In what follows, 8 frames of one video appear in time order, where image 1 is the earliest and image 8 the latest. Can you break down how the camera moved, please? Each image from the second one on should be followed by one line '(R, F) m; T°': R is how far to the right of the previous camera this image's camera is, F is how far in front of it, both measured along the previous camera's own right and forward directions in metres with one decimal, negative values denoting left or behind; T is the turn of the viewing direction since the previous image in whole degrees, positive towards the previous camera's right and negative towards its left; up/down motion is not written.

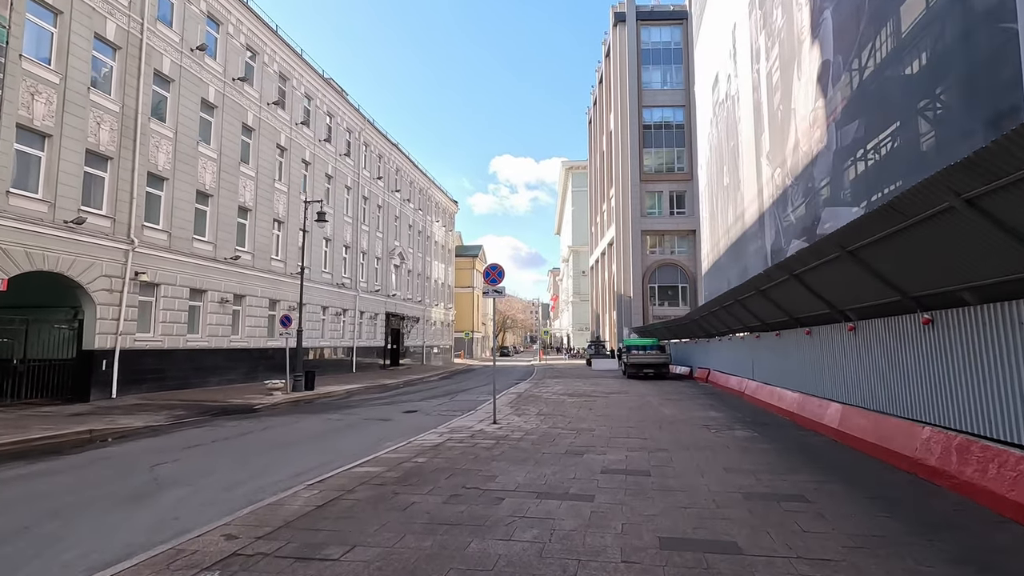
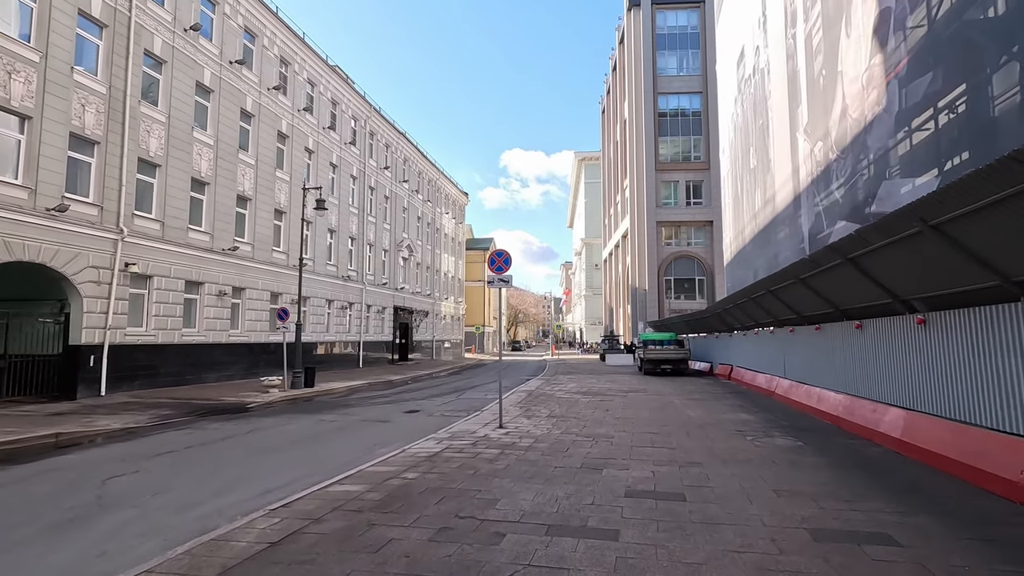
(+0.1, +1.2) m; -1°
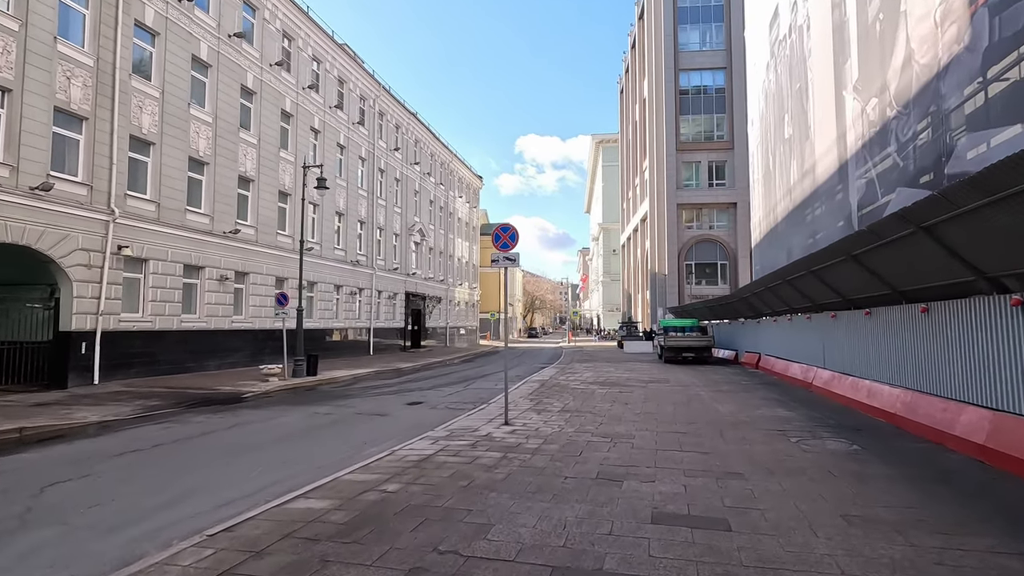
(+0.2, +1.2) m; -2°
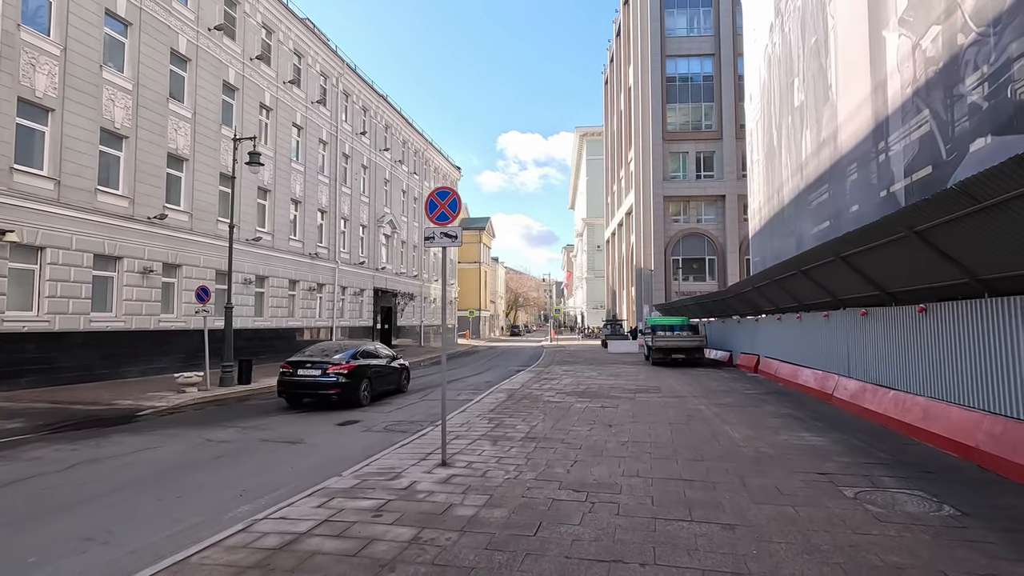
(+0.6, +2.6) m; +2°
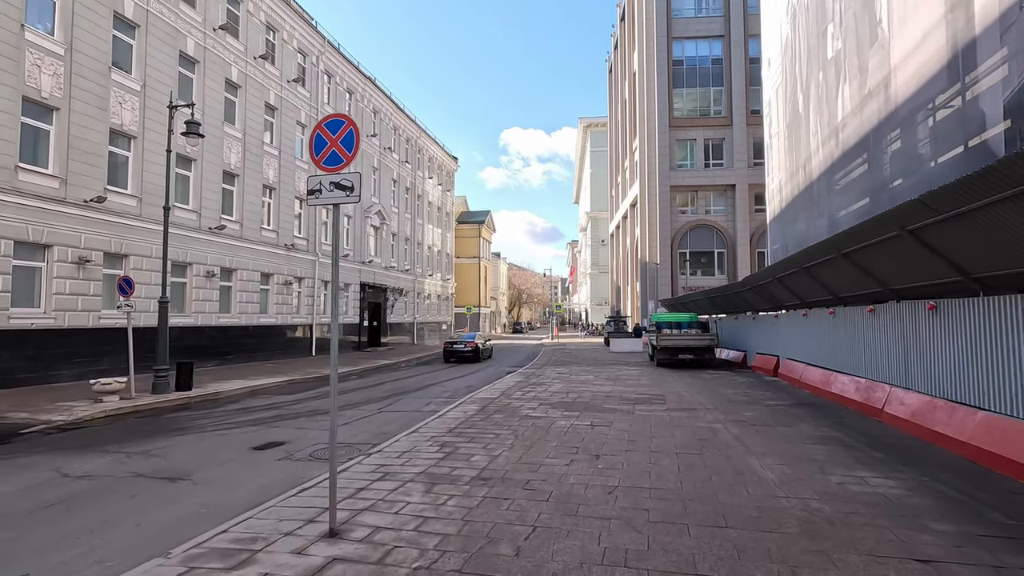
(+0.7, +2.3) m; -1°
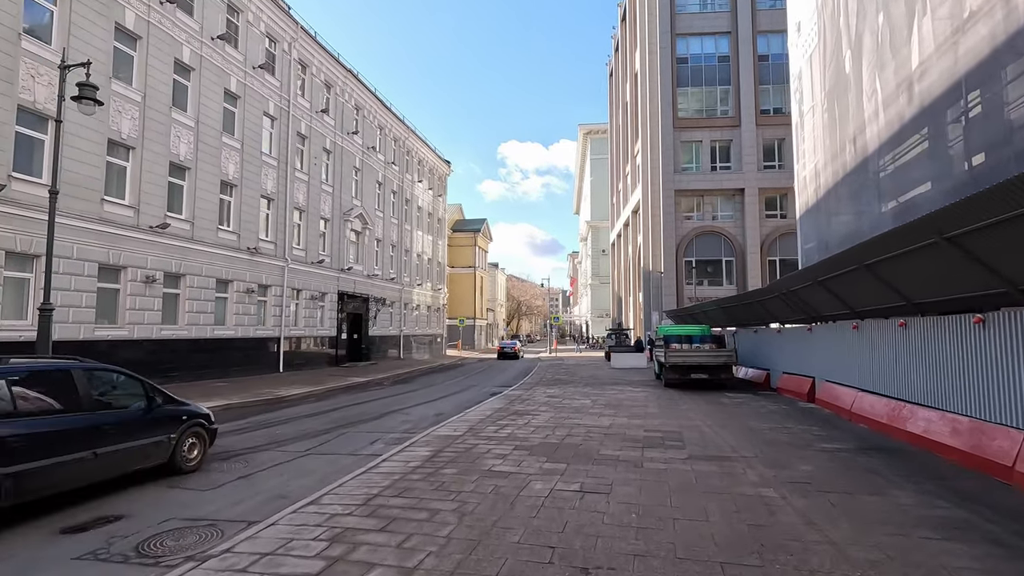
(+0.6, +2.9) m; 0°
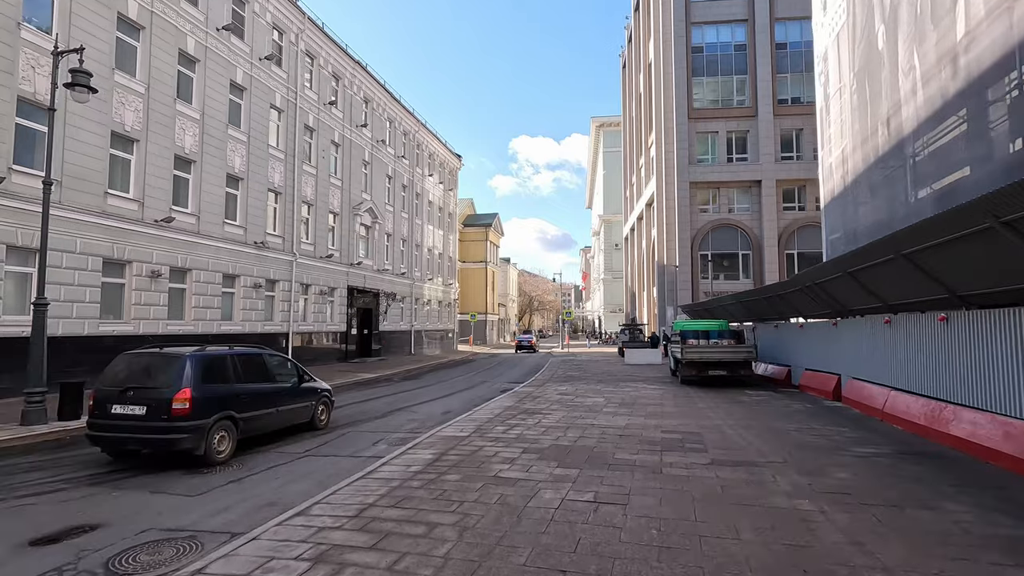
(+0.1, +0.5) m; -1°
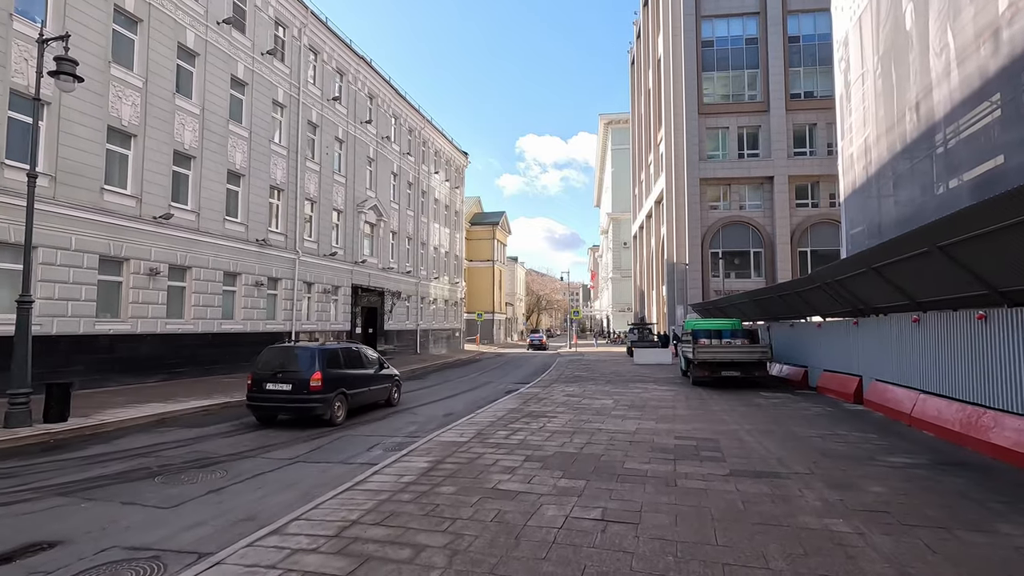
(+0.1, +0.5) m; -1°
